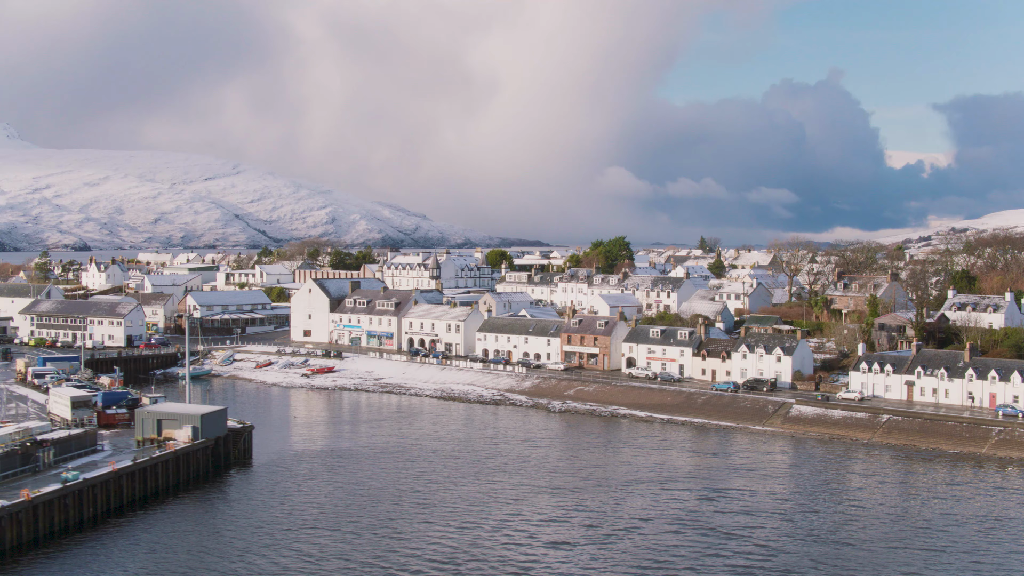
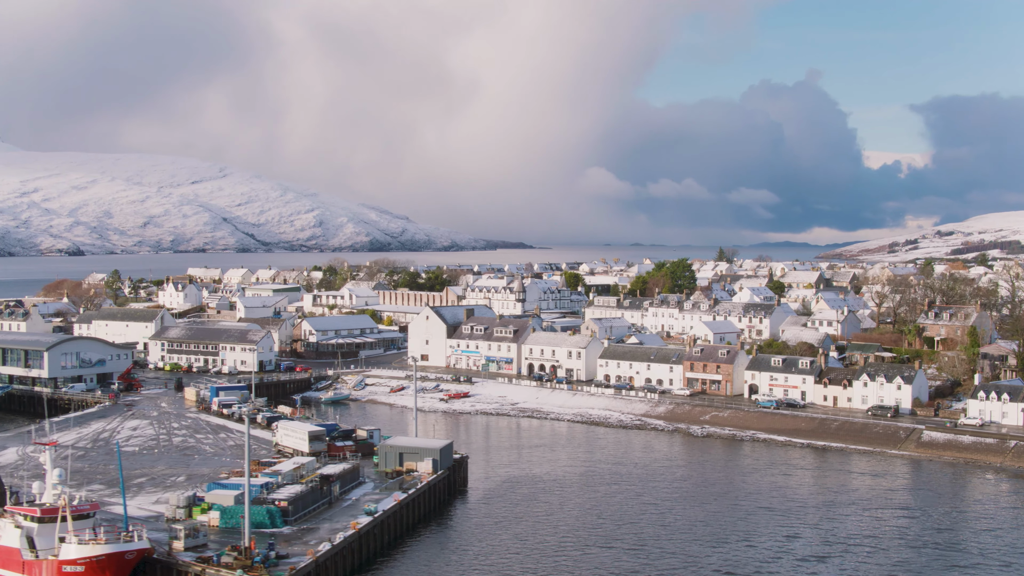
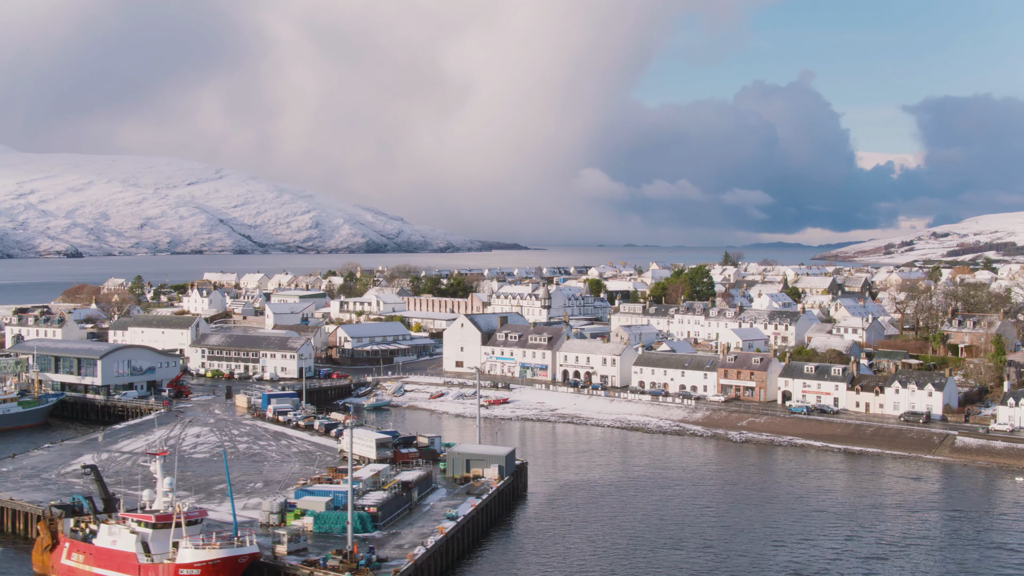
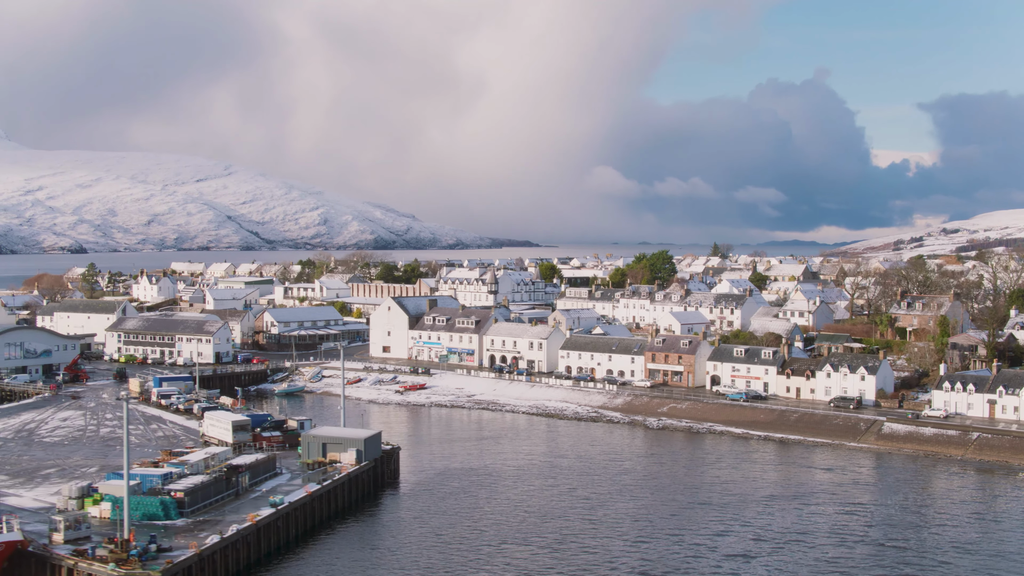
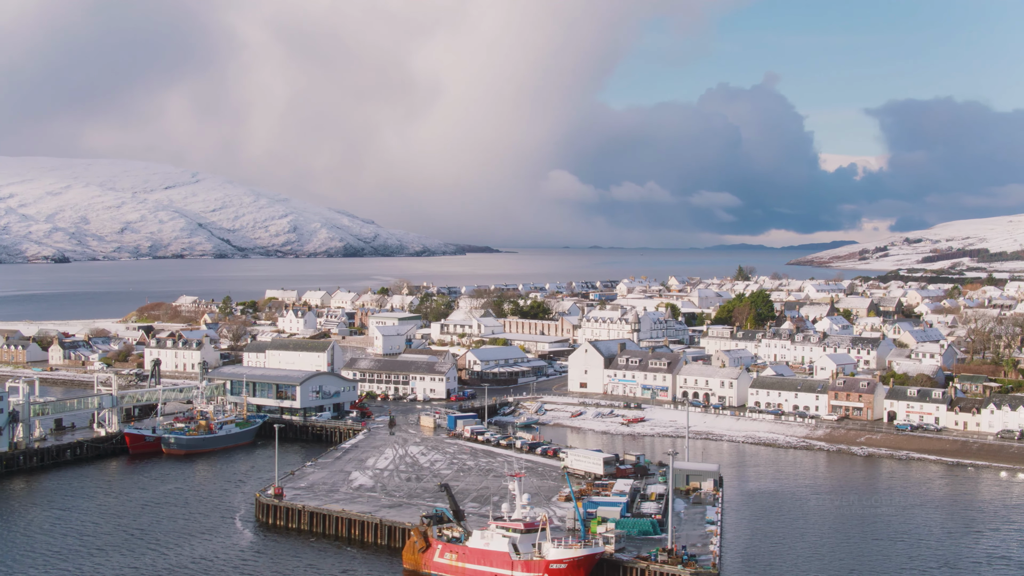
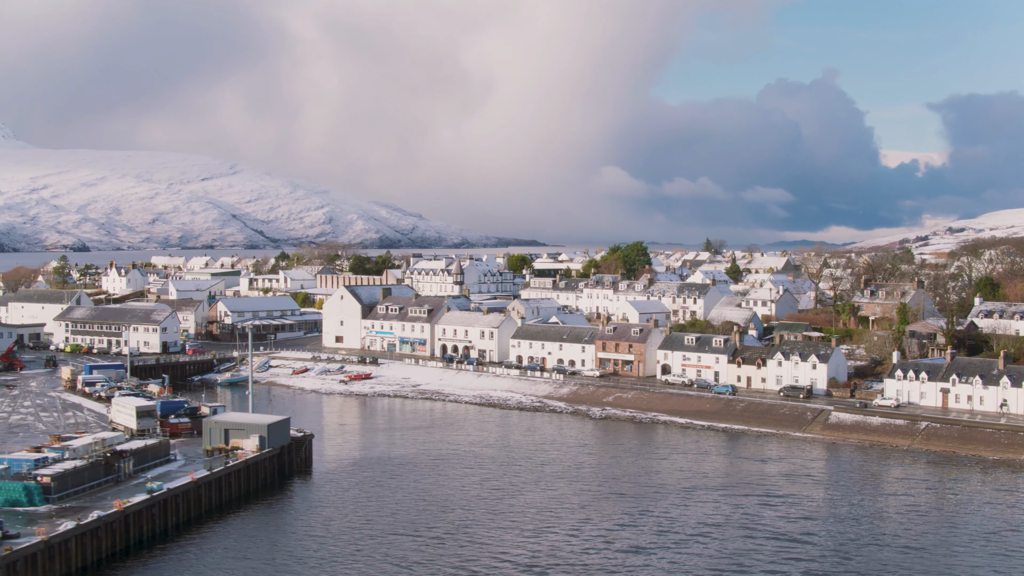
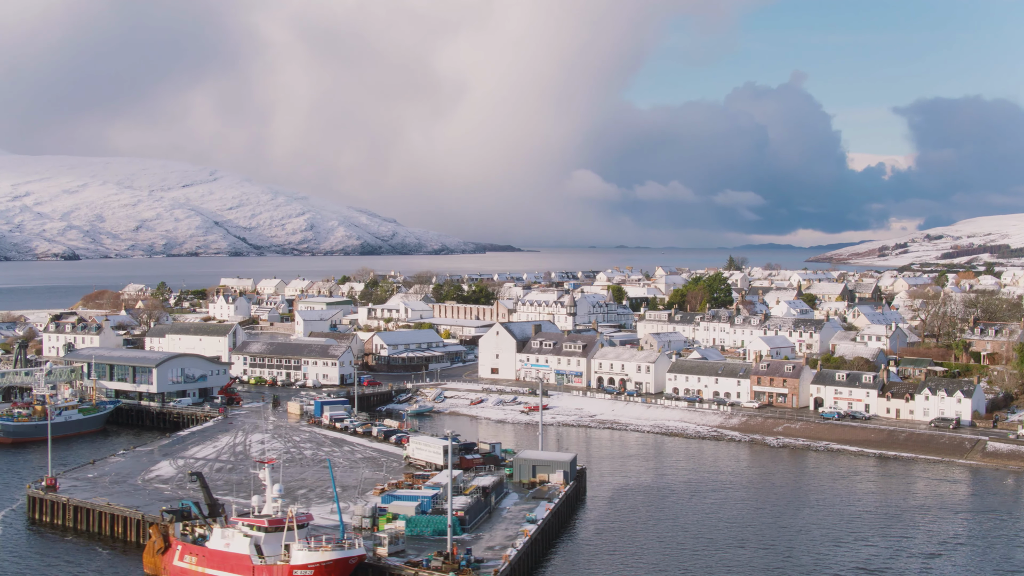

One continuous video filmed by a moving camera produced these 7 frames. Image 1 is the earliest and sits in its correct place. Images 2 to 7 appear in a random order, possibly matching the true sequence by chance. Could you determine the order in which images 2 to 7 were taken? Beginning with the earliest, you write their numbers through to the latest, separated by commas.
6, 4, 2, 3, 7, 5
